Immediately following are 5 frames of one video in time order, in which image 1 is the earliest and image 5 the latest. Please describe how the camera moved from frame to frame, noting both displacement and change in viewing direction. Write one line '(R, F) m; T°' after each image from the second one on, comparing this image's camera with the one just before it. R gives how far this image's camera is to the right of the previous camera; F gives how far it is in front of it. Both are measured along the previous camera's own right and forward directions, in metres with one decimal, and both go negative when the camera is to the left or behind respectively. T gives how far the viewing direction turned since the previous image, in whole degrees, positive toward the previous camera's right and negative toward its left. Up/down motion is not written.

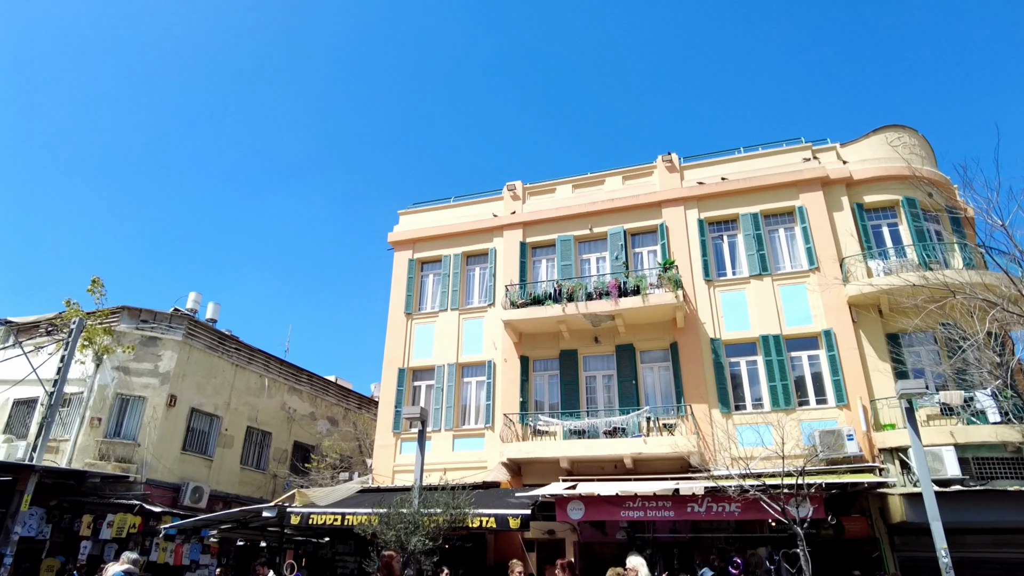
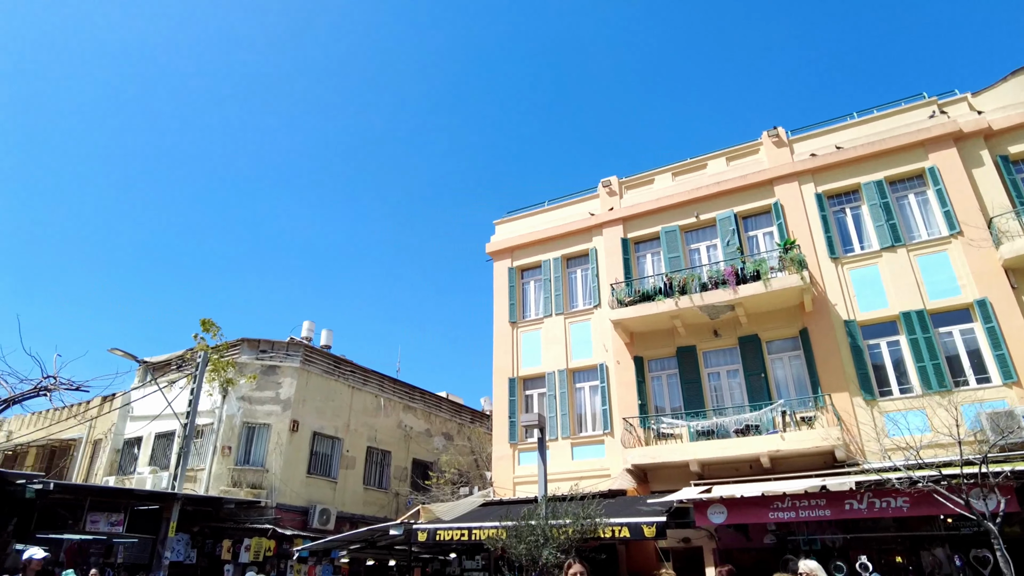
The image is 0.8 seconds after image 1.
(-0.3, +0.5) m; -8°
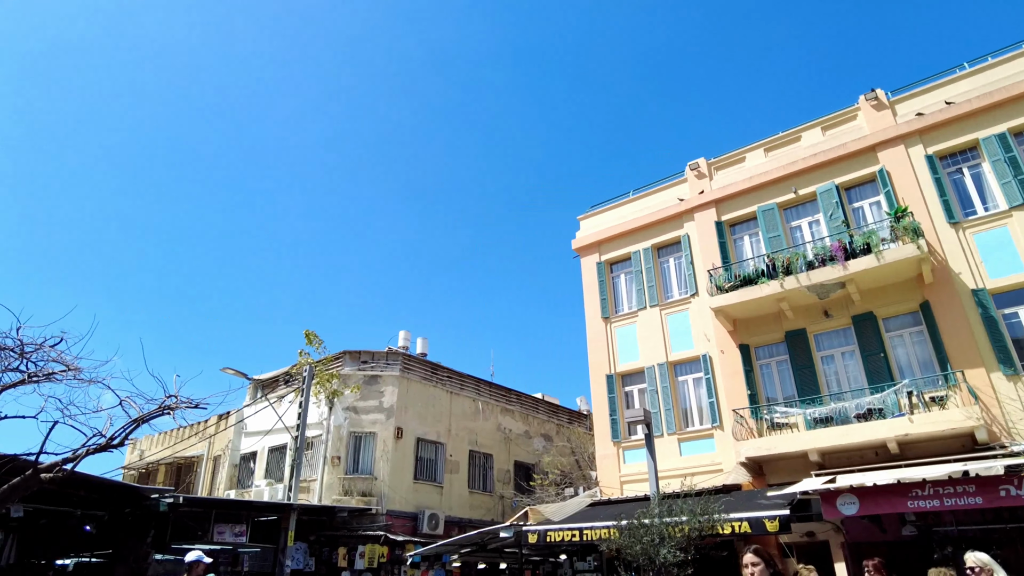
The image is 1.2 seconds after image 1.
(-0.2, +0.2) m; -7°
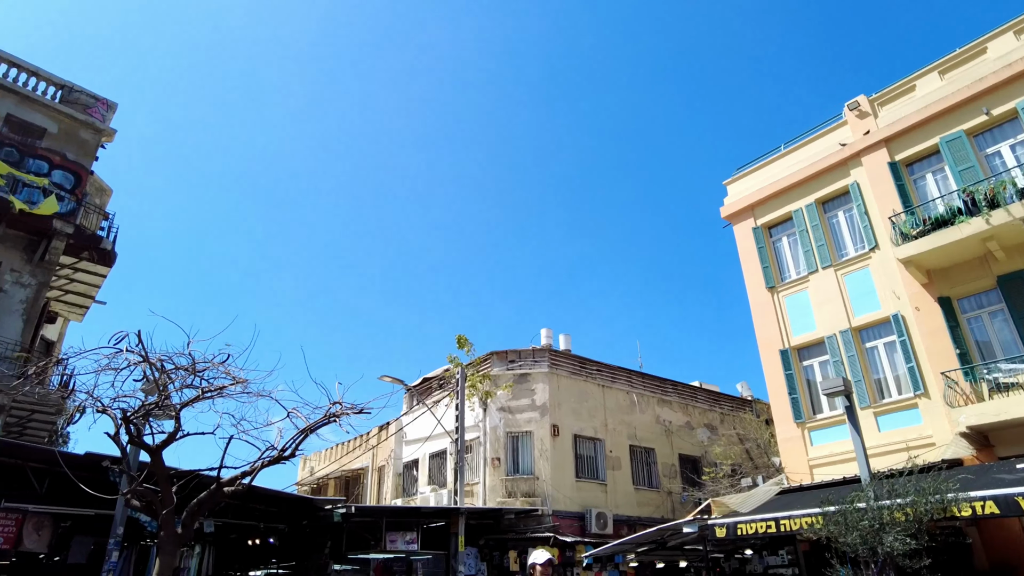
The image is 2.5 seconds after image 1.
(-0.4, +0.7) m; -11°
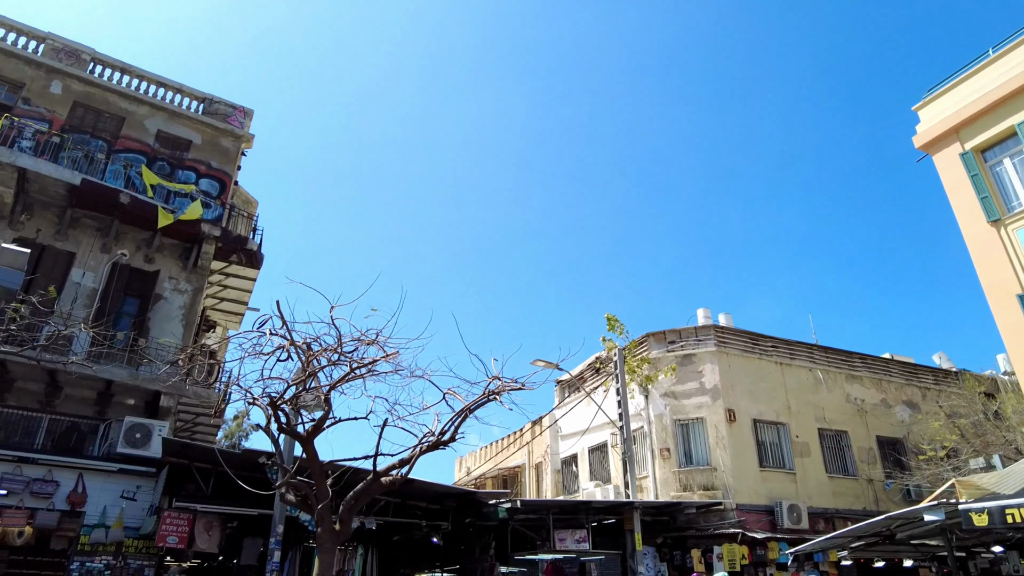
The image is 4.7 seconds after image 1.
(-0.5, +1.3) m; -11°
